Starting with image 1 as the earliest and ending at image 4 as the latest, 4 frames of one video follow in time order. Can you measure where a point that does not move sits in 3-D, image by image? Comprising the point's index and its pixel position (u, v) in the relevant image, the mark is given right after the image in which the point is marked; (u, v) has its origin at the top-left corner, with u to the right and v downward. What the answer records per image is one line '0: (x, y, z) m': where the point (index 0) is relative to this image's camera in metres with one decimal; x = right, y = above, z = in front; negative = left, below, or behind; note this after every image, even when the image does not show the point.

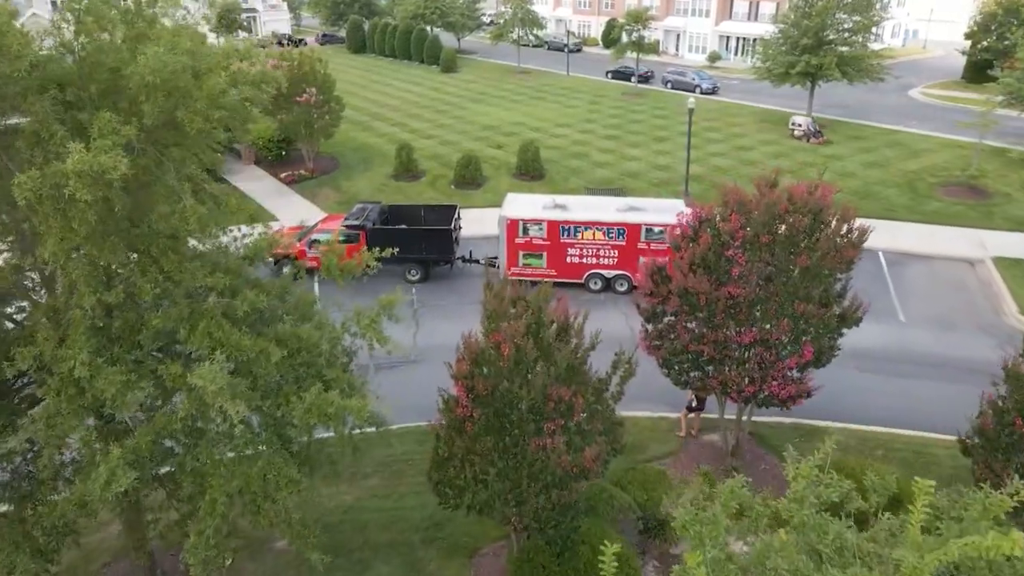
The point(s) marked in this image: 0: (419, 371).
0: (-2.1, -1.9, +16.9) m
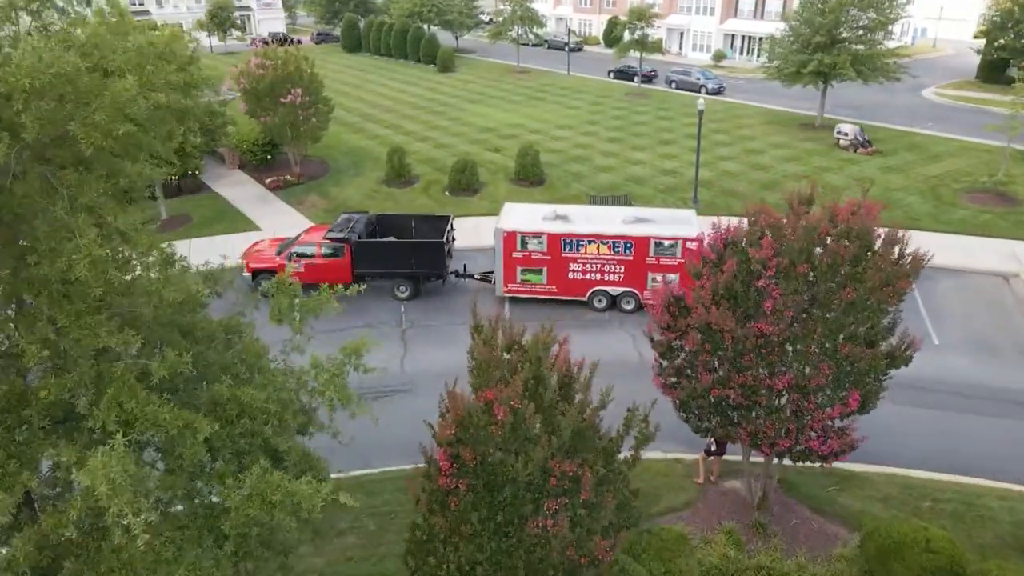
0: (-2.2, -2.4, +15.3) m
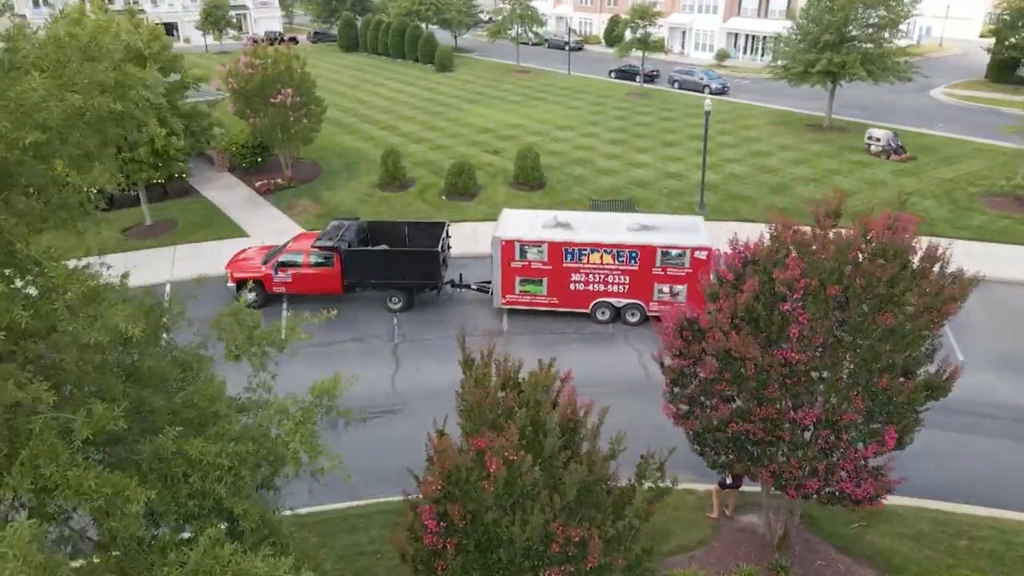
0: (-2.2, -2.7, +14.4) m
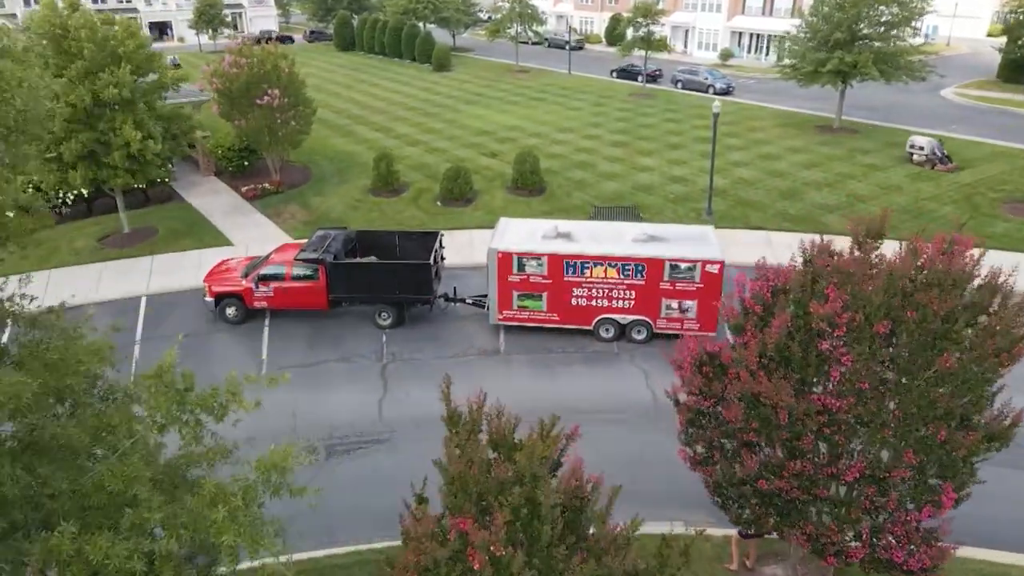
0: (-2.3, -3.0, +13.2) m
